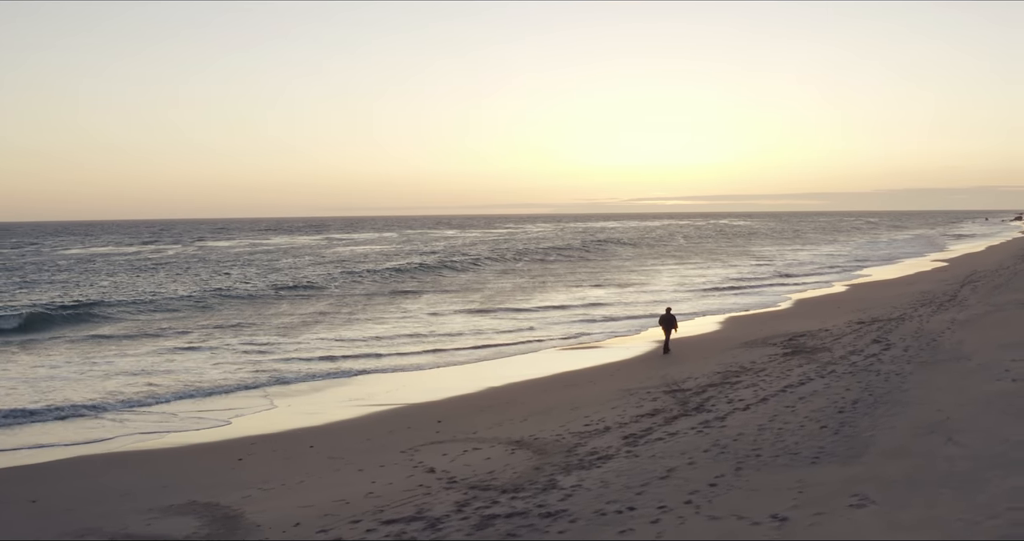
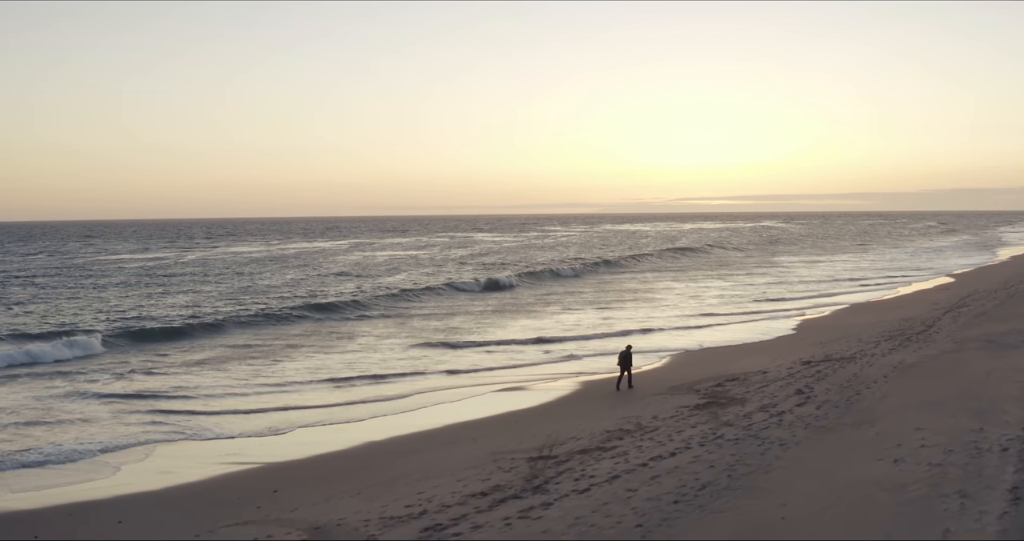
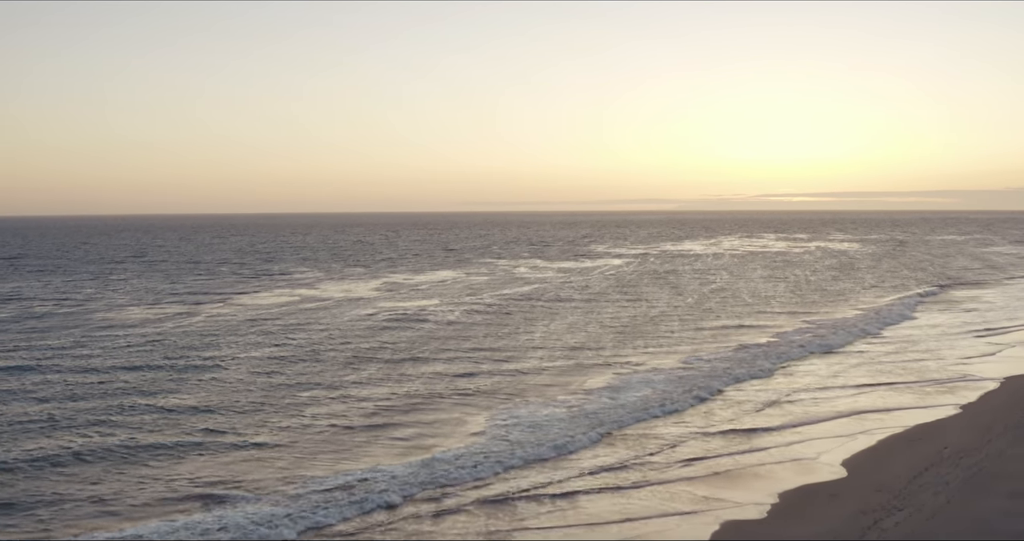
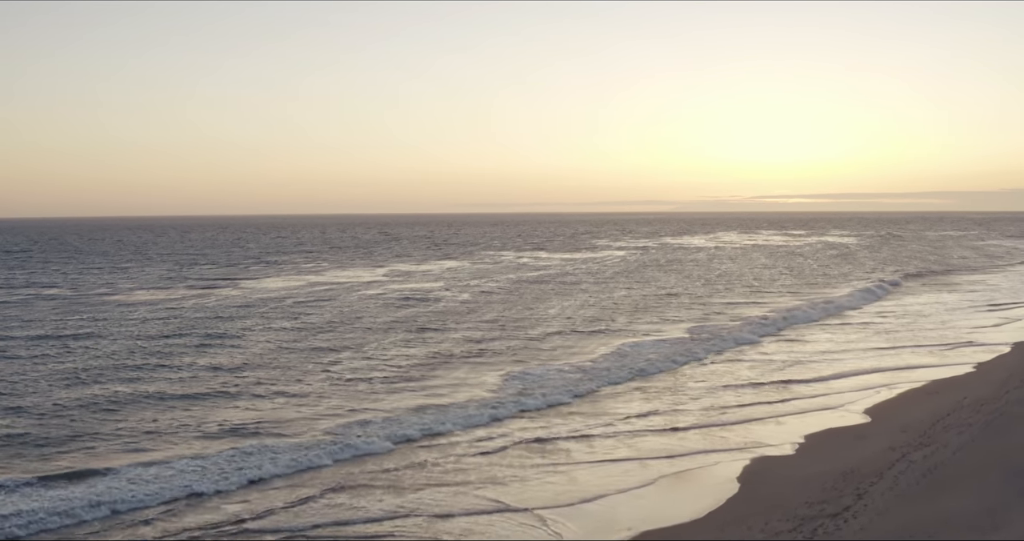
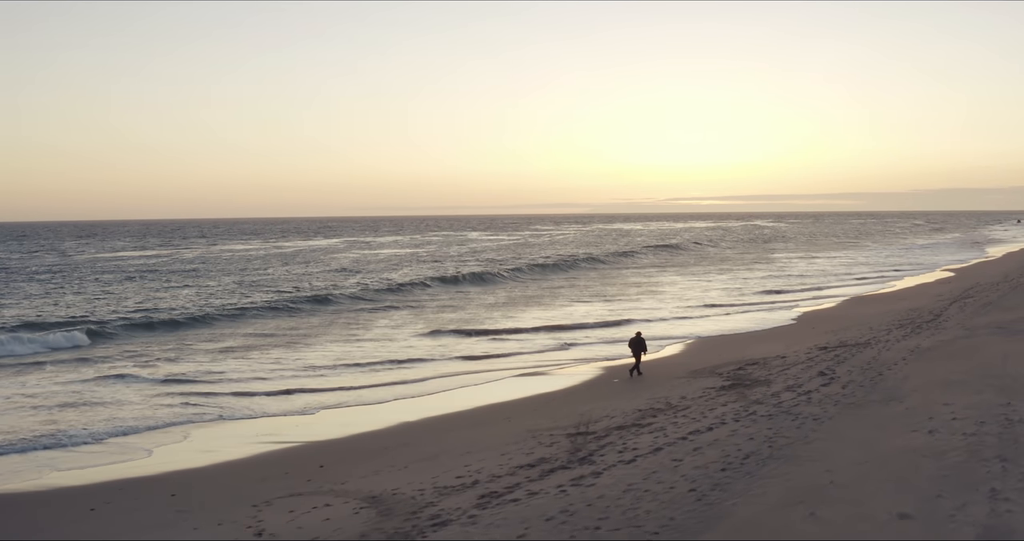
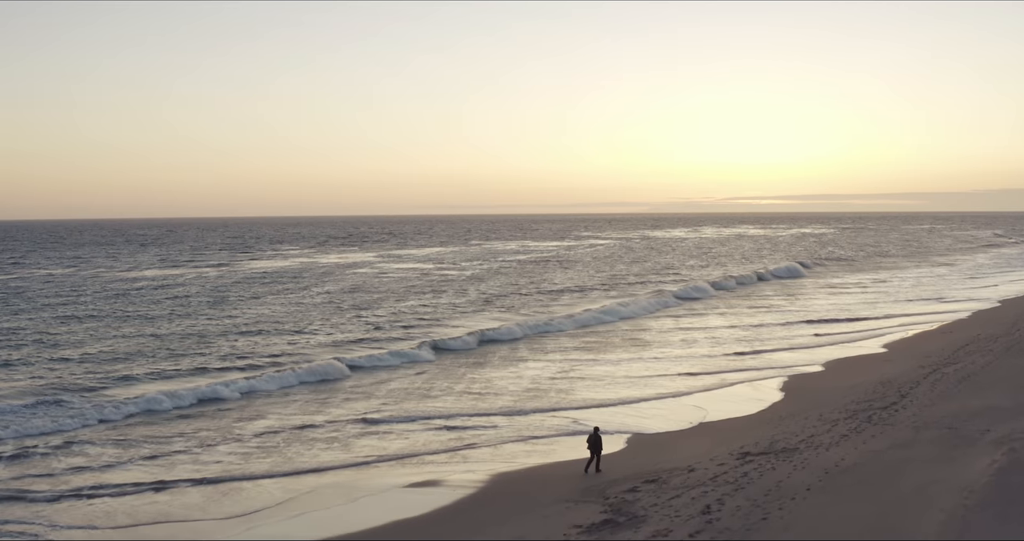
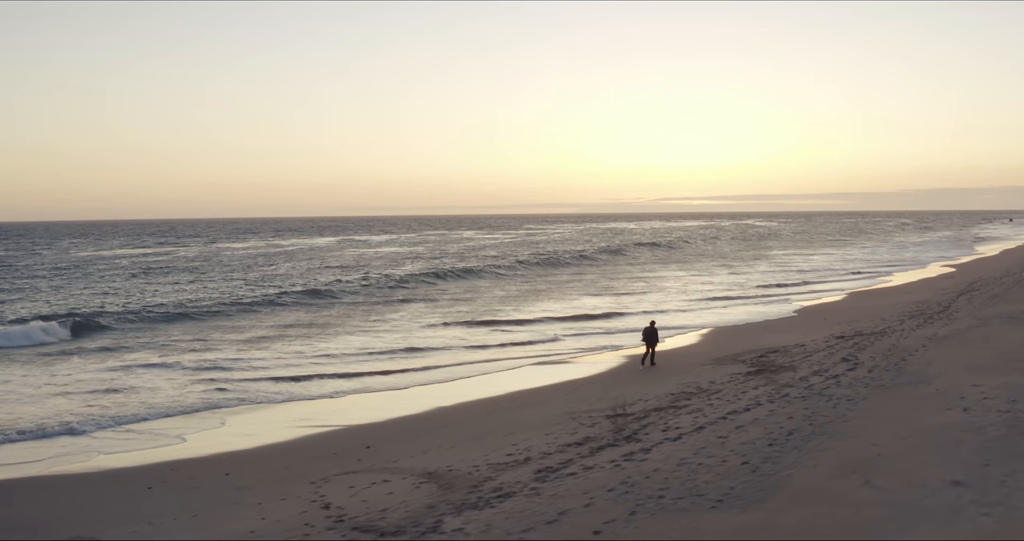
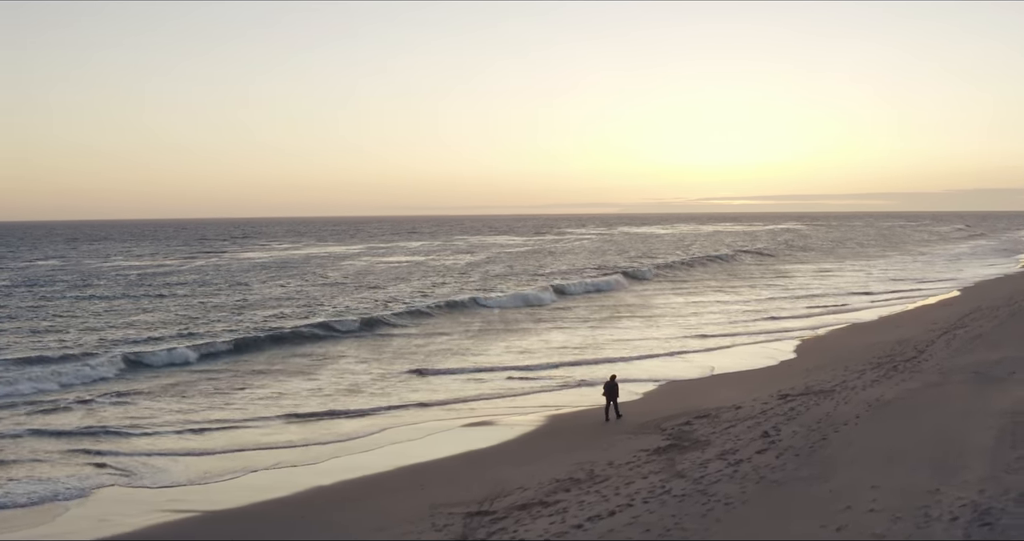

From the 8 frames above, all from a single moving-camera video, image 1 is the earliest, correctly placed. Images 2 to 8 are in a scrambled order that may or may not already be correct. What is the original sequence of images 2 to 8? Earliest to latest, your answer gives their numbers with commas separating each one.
7, 5, 2, 8, 6, 4, 3
